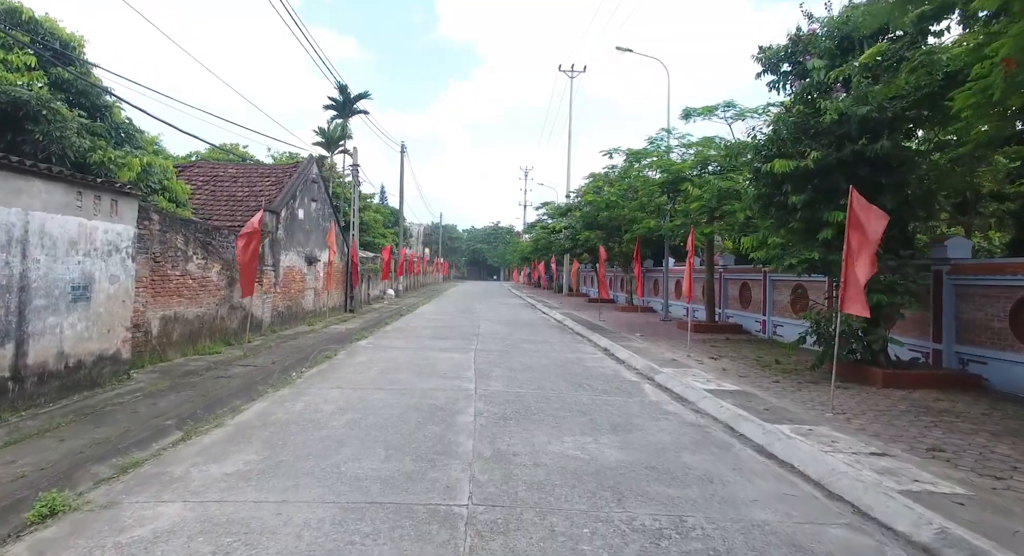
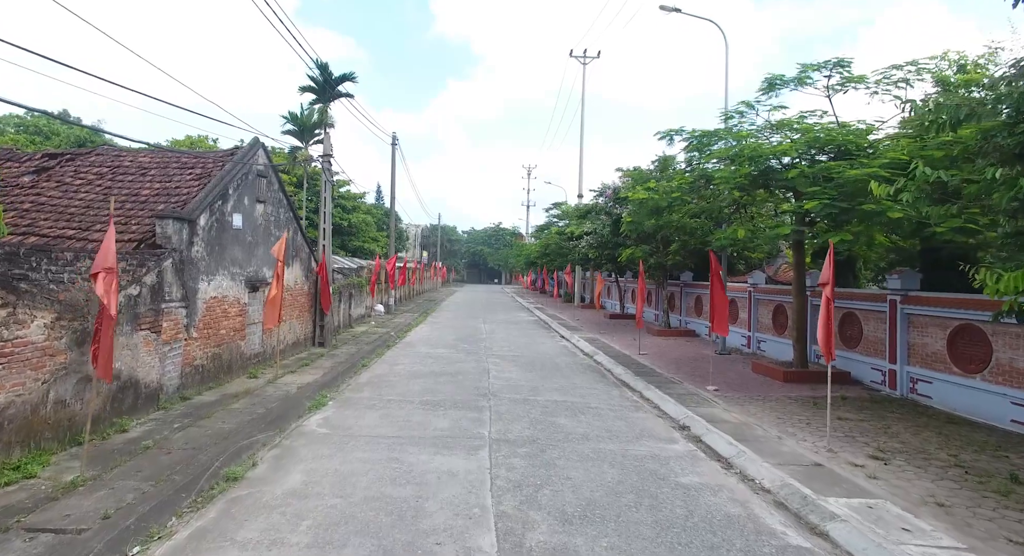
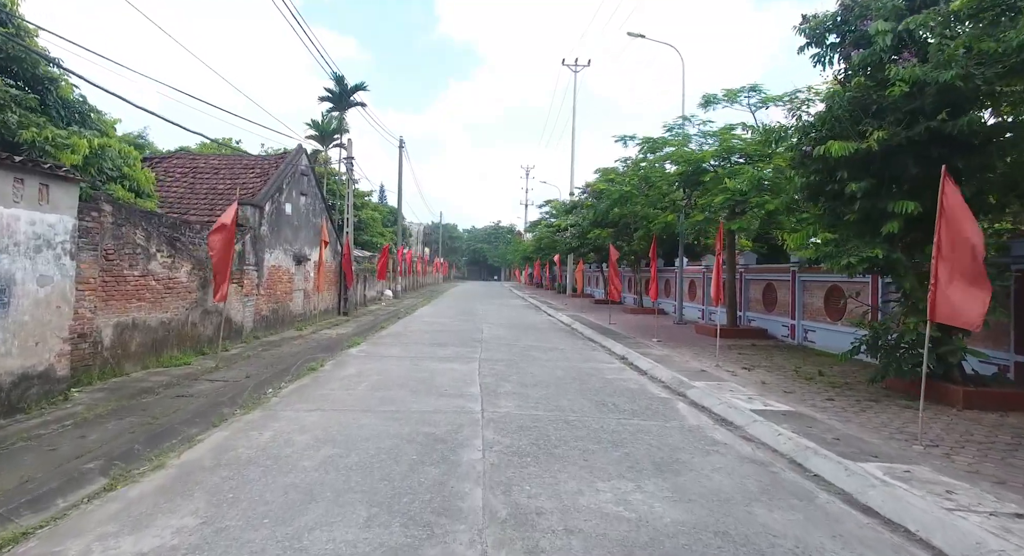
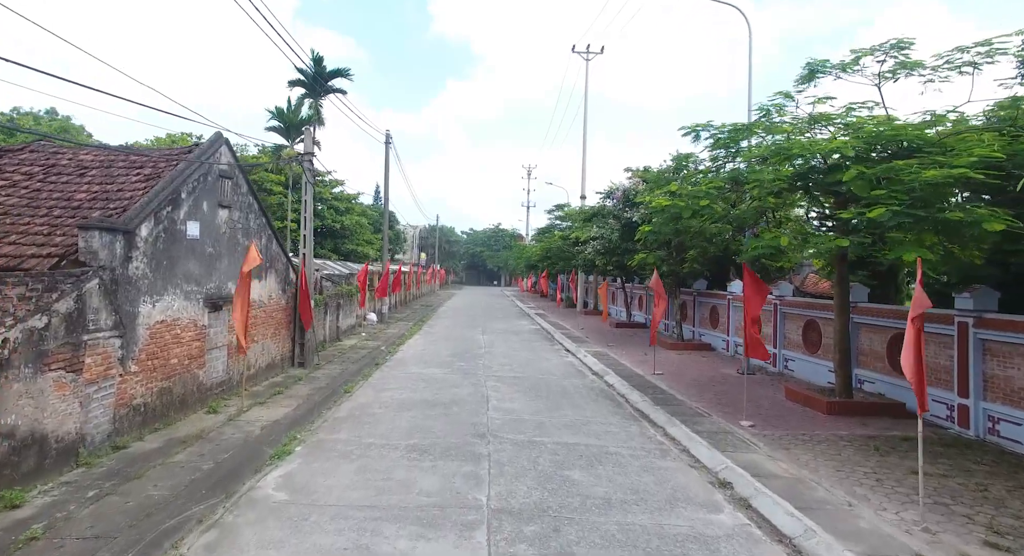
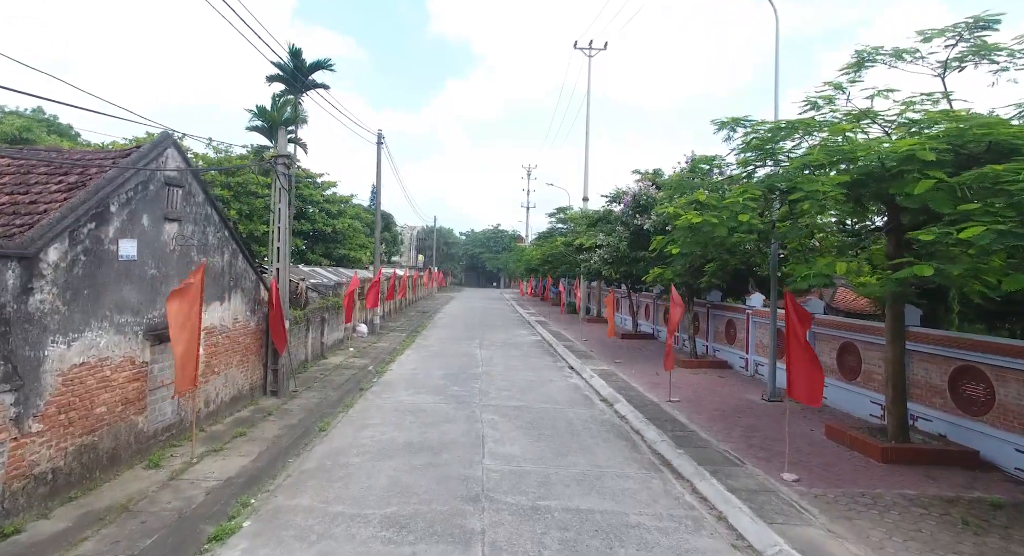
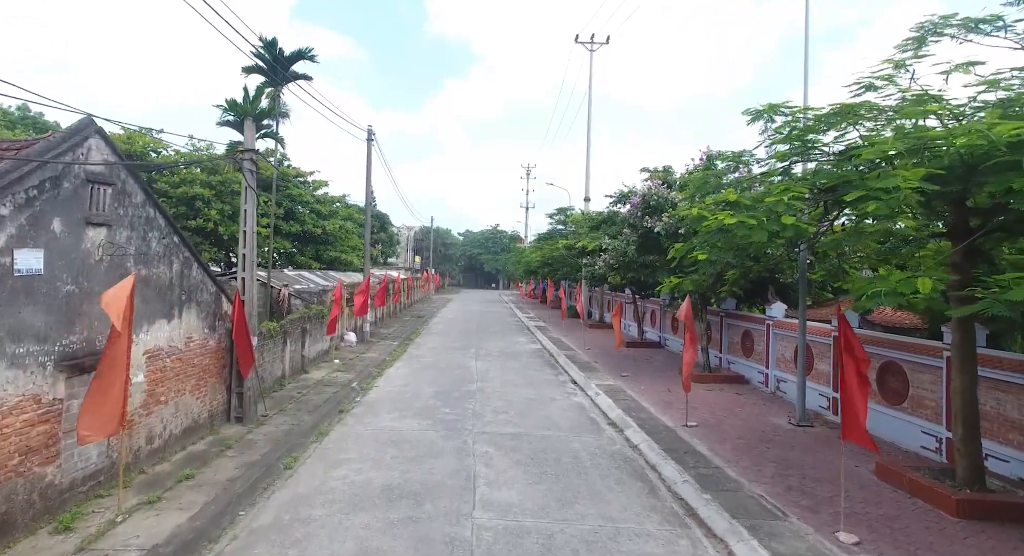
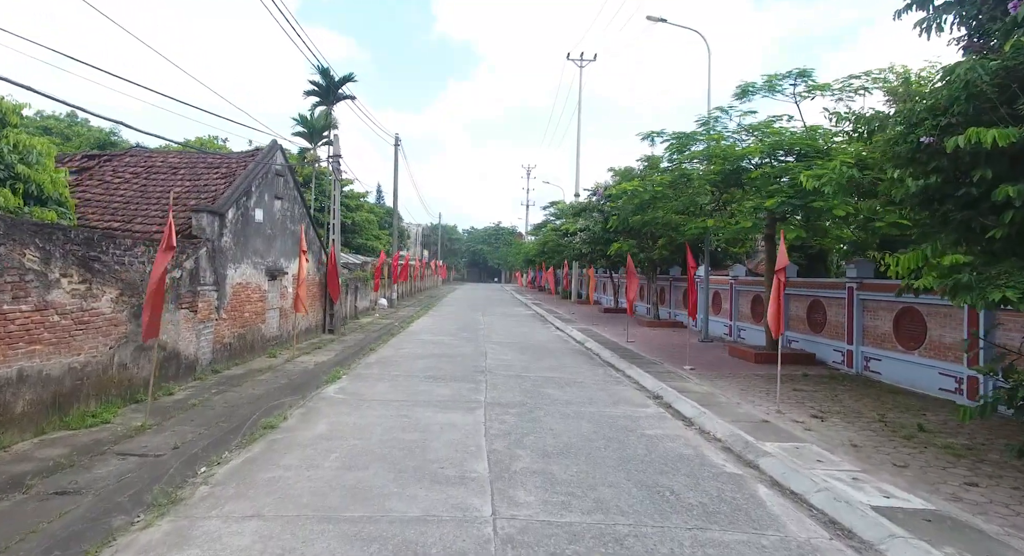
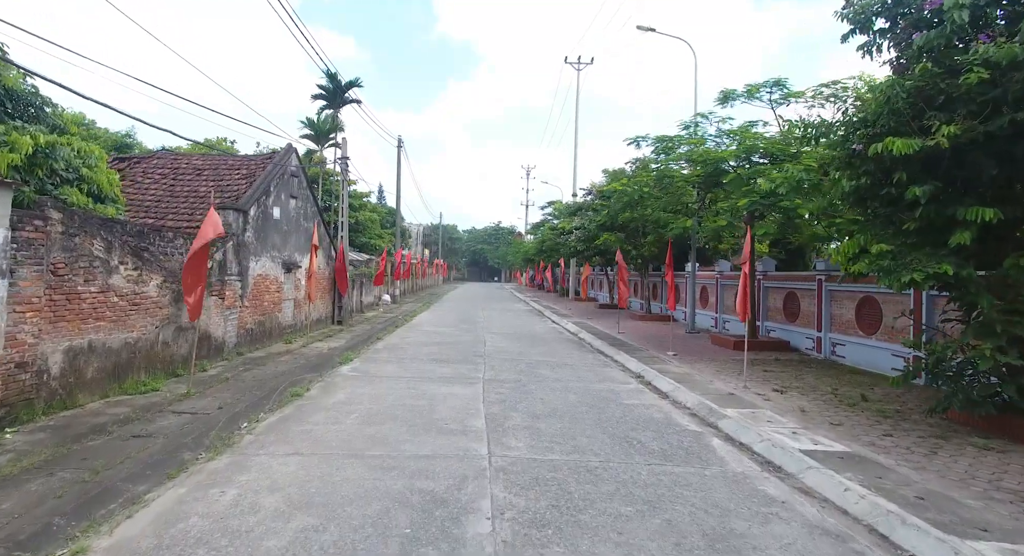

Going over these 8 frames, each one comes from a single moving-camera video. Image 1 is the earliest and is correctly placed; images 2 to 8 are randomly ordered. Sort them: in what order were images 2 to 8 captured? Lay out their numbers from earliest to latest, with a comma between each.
3, 8, 7, 2, 4, 5, 6
